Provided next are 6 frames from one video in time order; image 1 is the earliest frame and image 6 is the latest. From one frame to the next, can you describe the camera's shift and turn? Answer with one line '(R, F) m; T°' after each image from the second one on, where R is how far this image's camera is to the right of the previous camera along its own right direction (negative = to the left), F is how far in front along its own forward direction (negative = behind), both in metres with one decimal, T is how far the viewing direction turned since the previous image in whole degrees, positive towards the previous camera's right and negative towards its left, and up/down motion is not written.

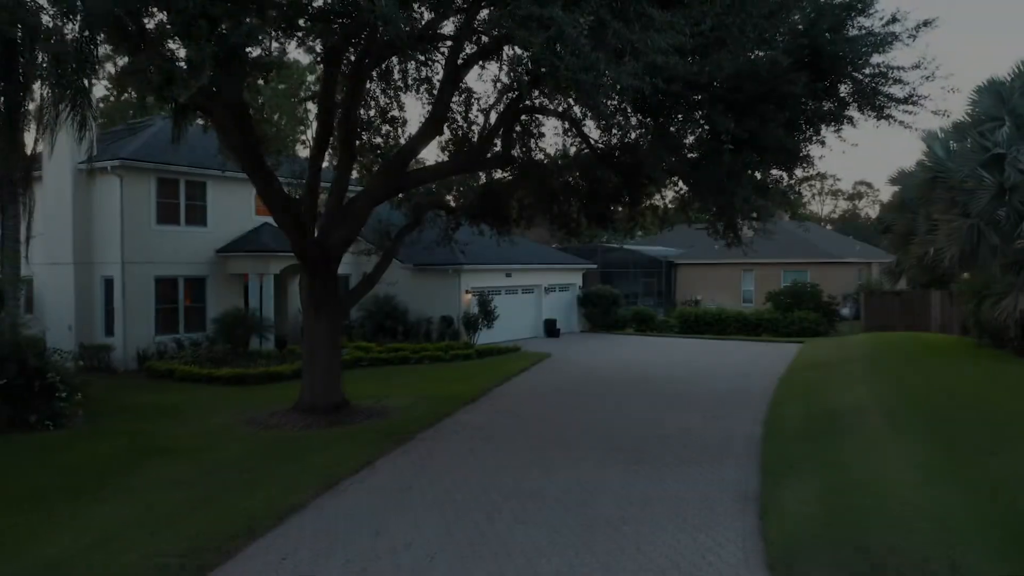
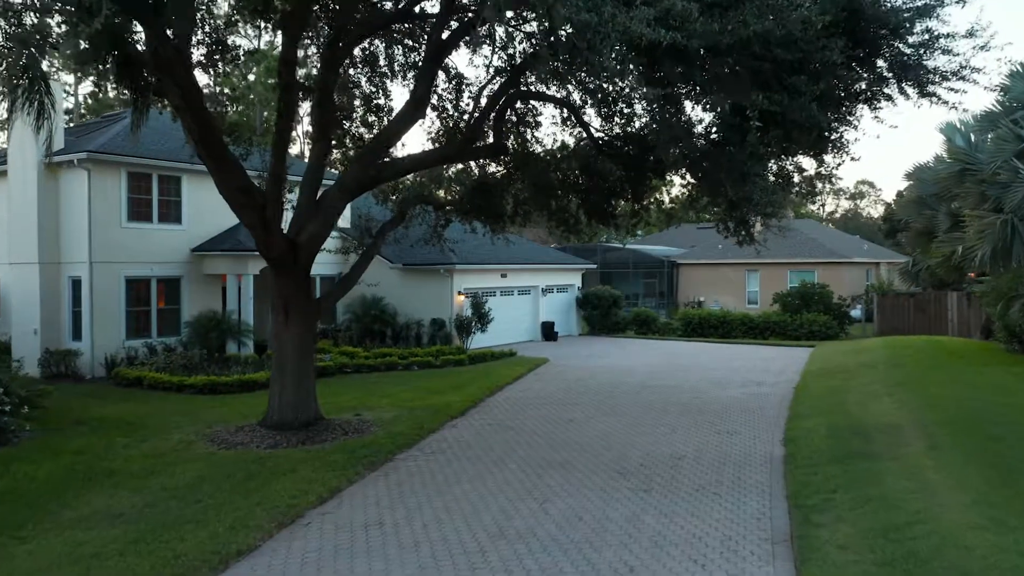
(+0.1, +1.3) m; 0°
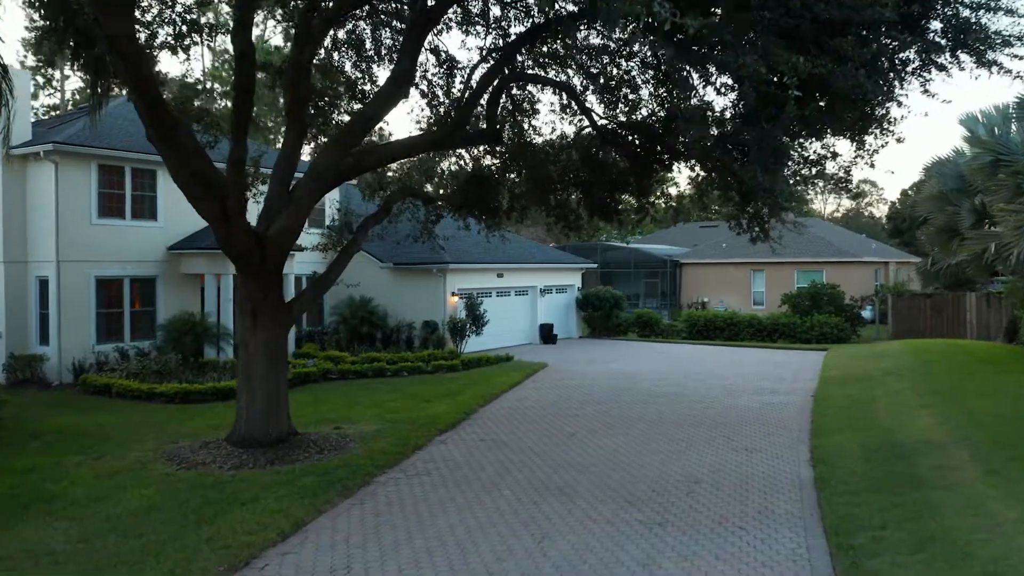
(+0.1, +1.2) m; 0°
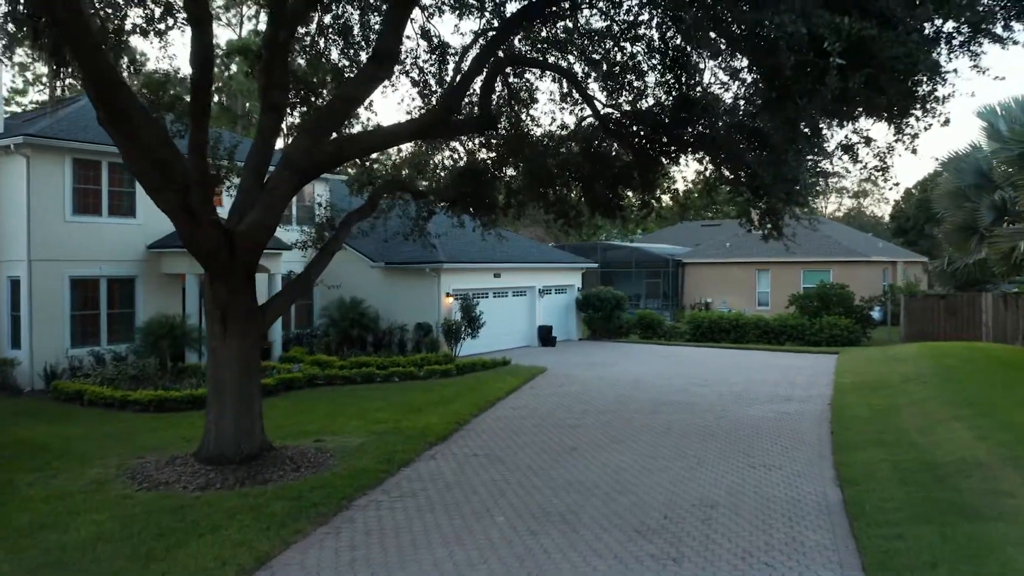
(0.0, +0.9) m; 0°
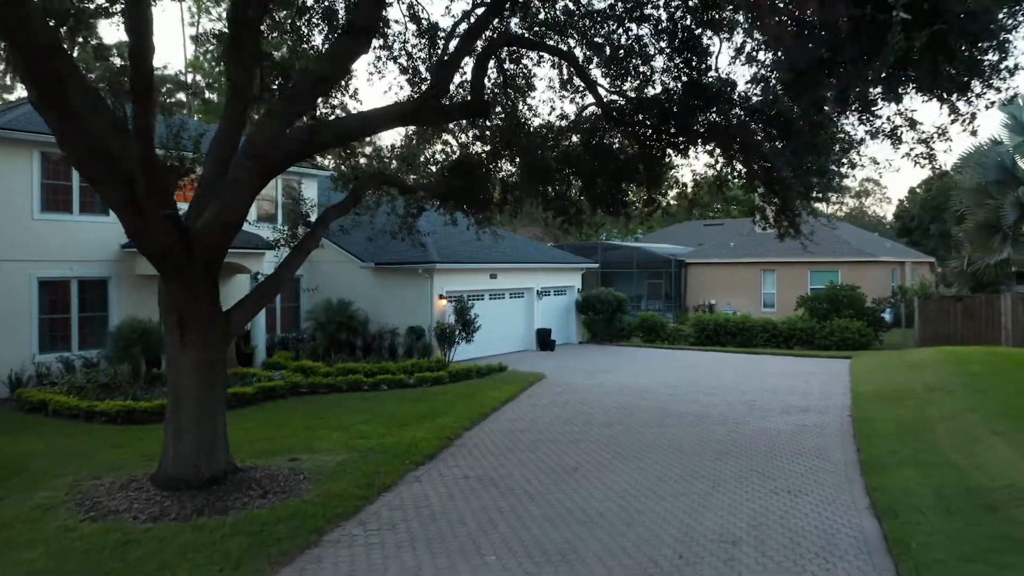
(+0.1, +1.0) m; 0°
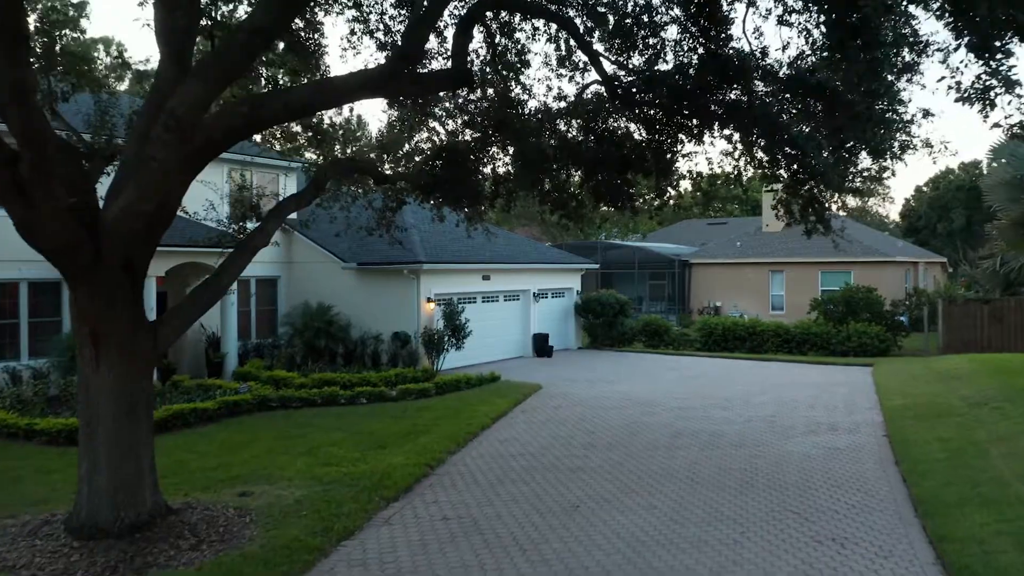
(+0.1, +1.5) m; 0°
